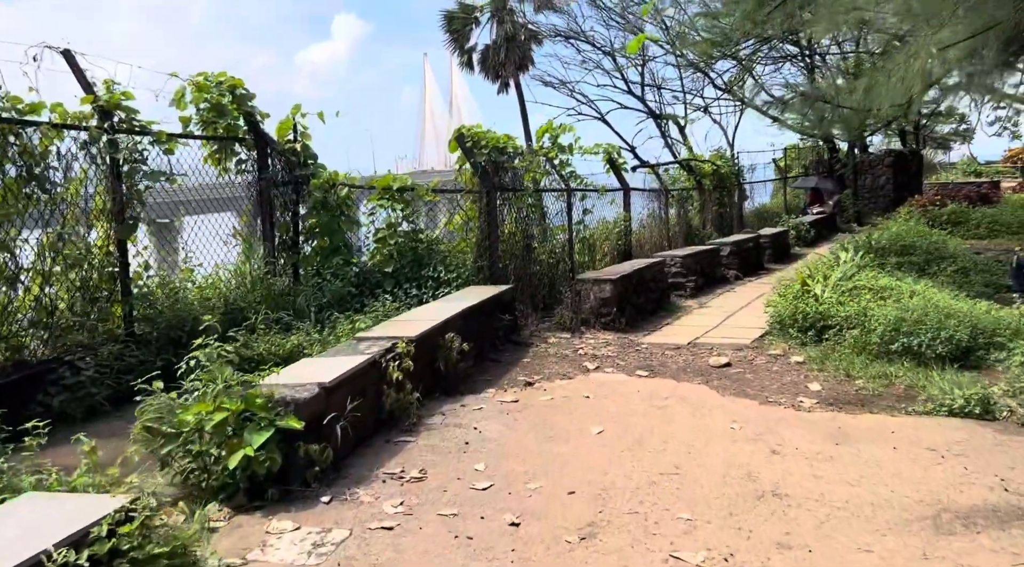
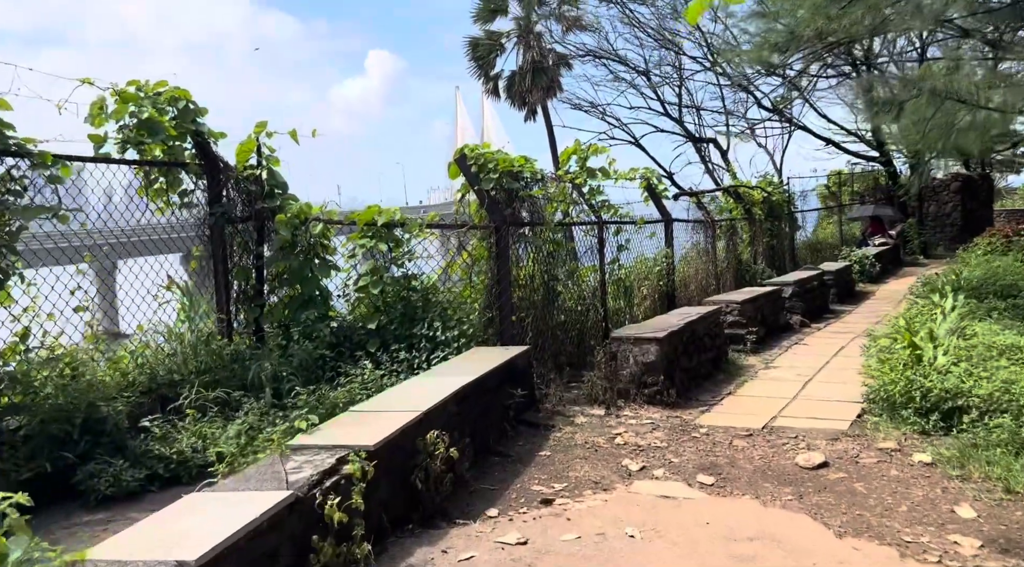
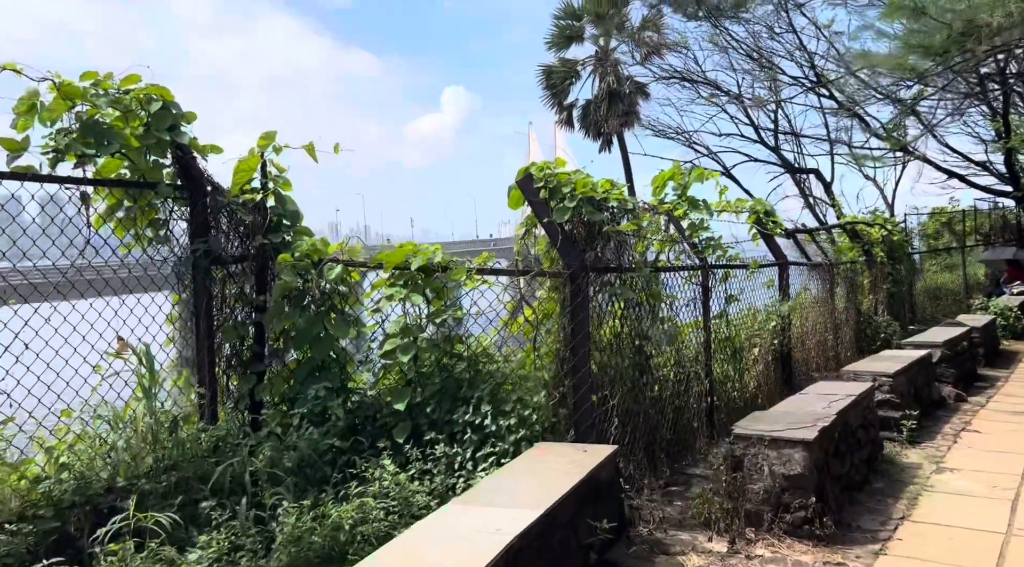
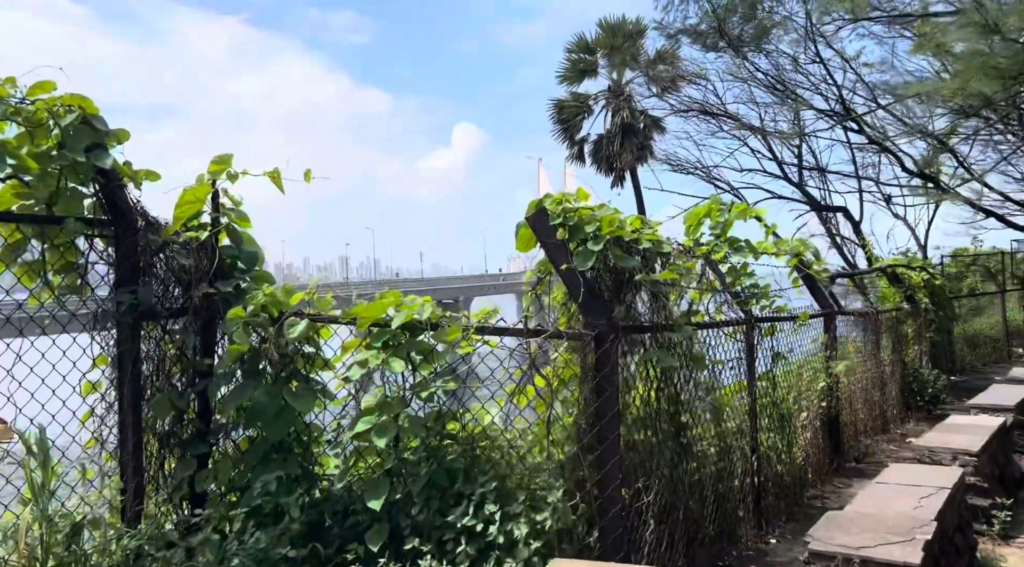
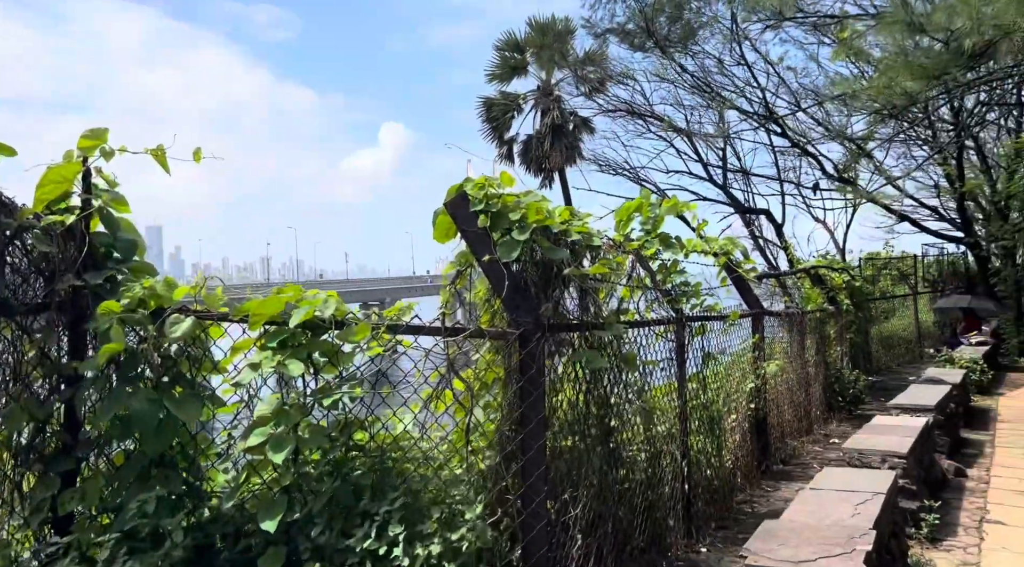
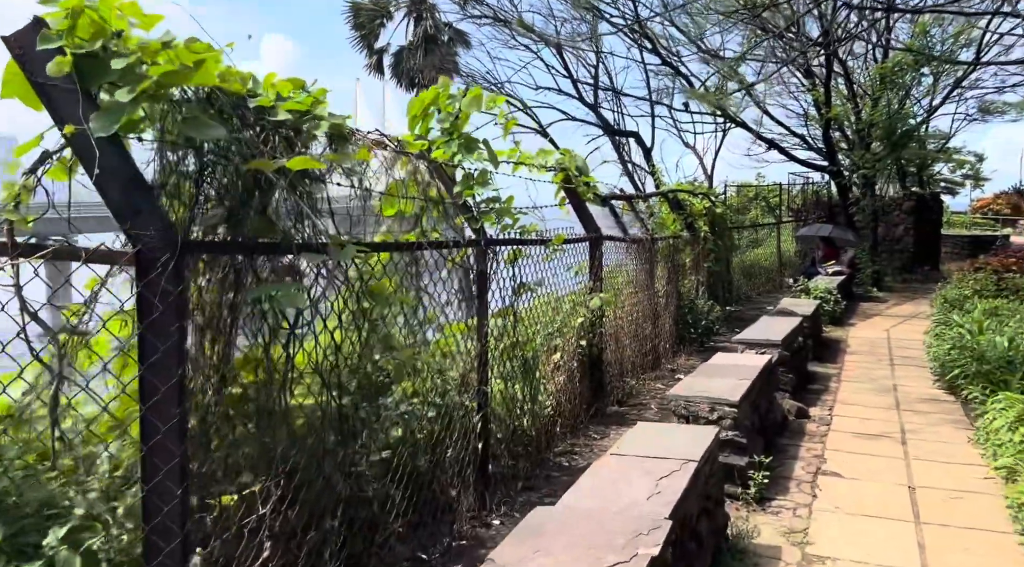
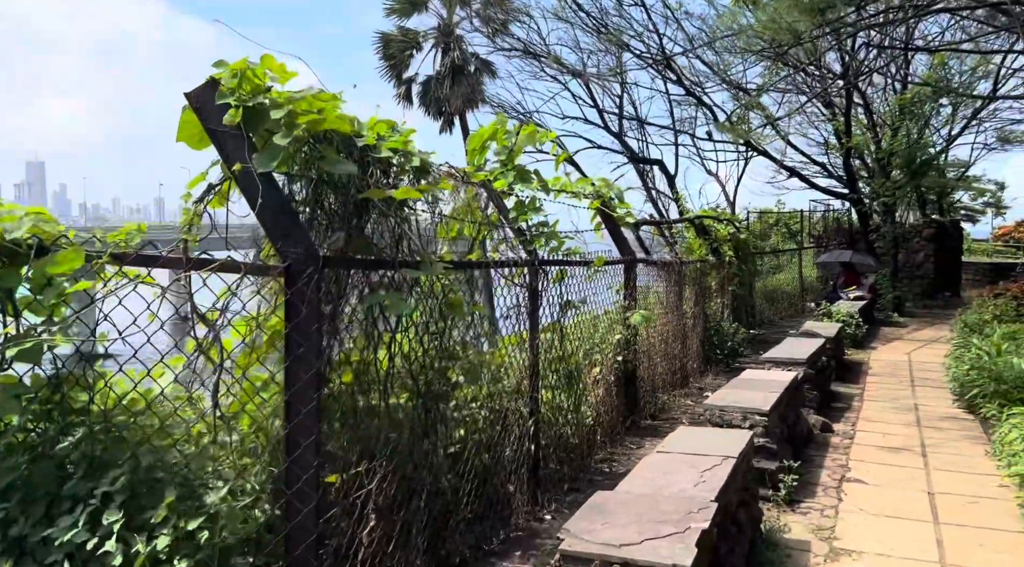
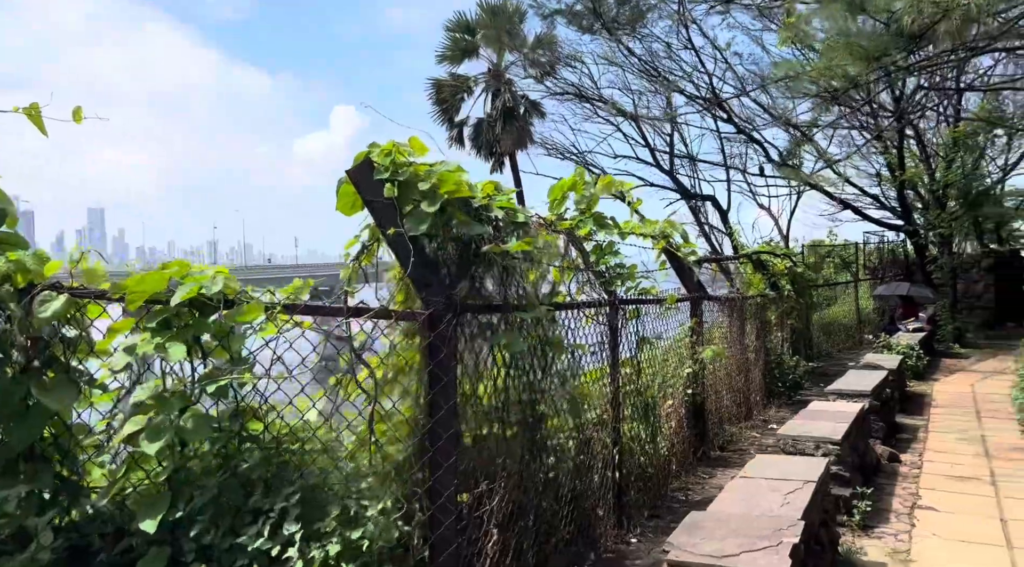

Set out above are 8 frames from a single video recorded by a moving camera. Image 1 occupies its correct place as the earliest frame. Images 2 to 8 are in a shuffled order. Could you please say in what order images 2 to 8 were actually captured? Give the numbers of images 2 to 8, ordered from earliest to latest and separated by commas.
2, 3, 4, 5, 8, 7, 6
